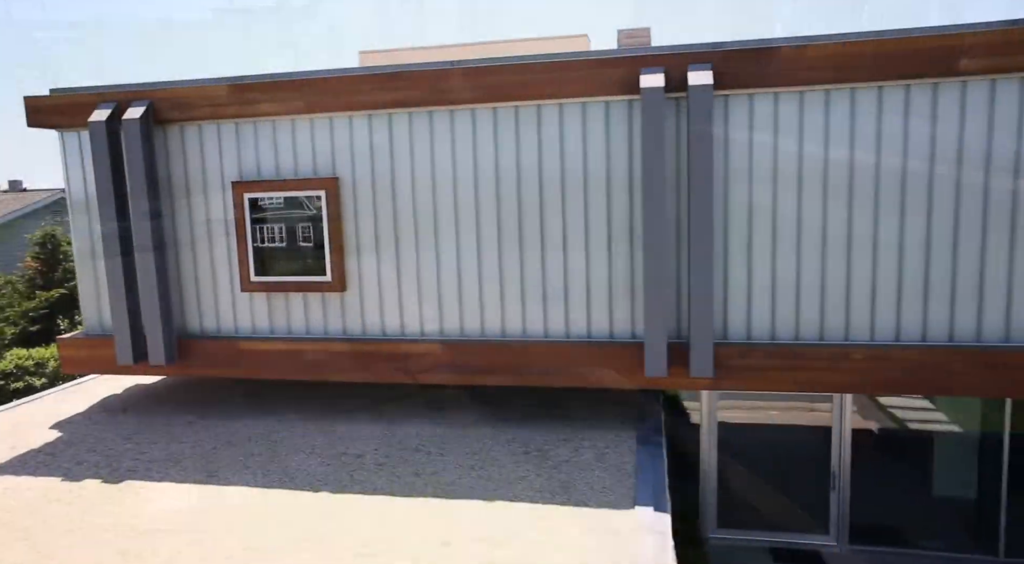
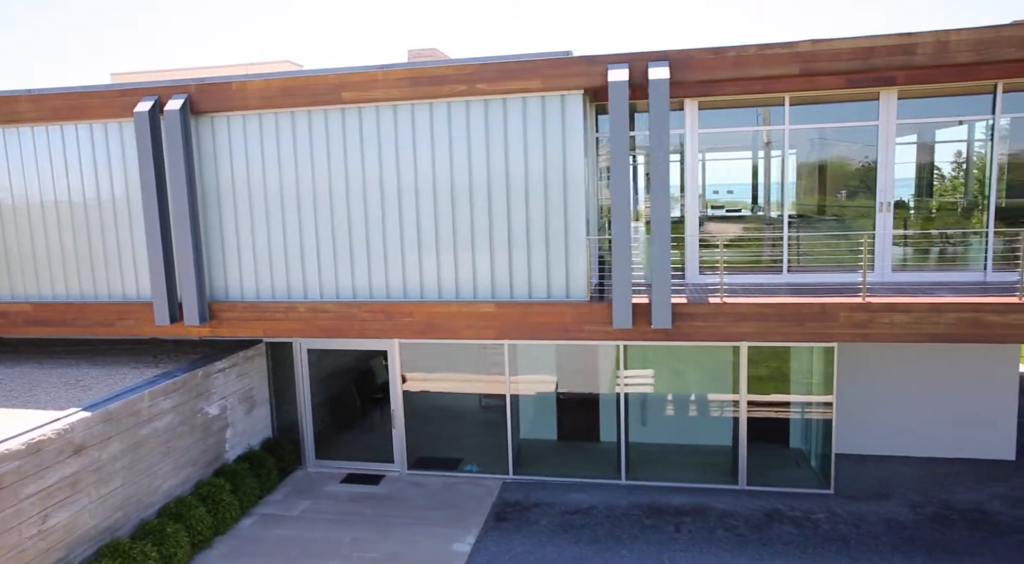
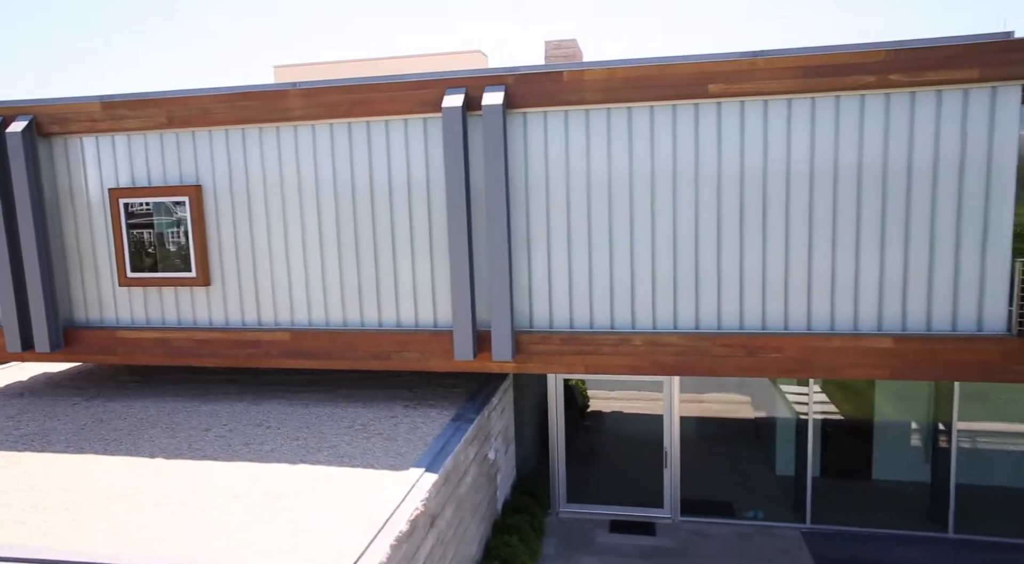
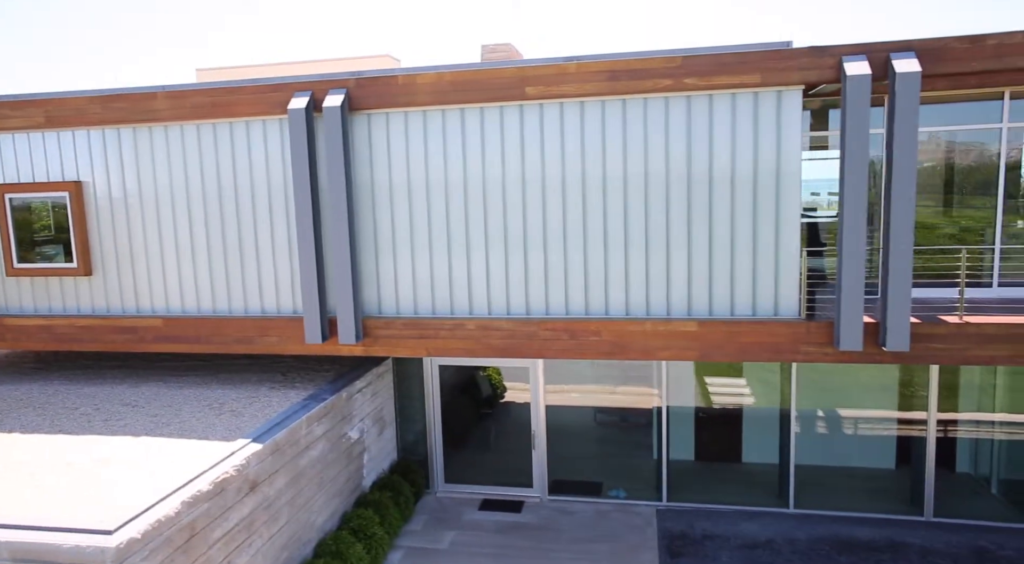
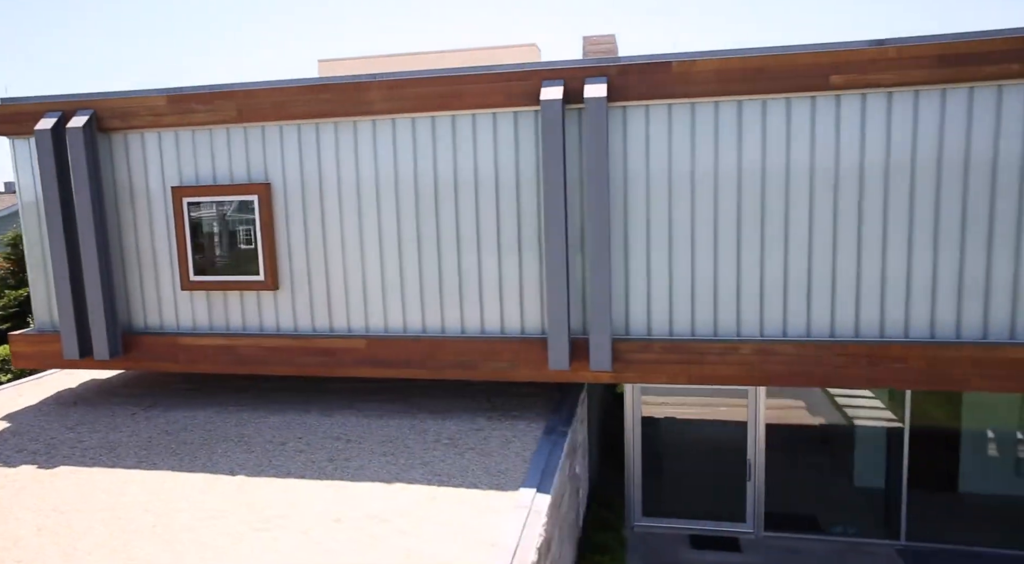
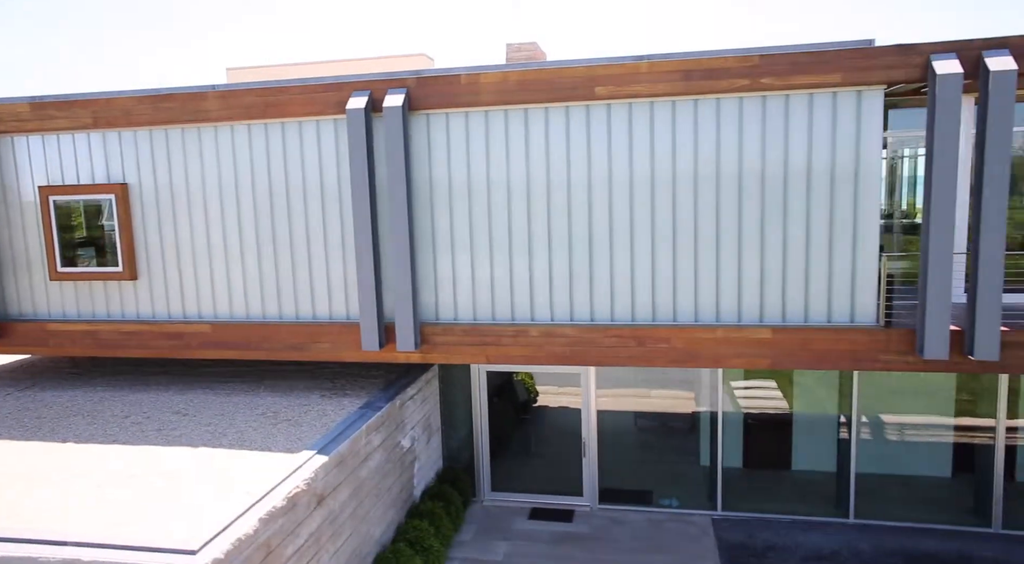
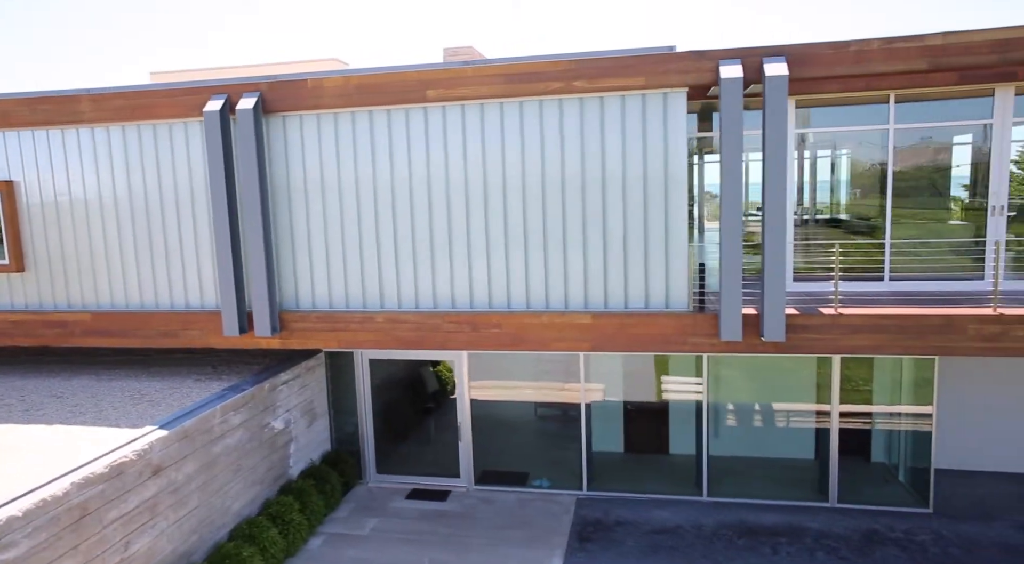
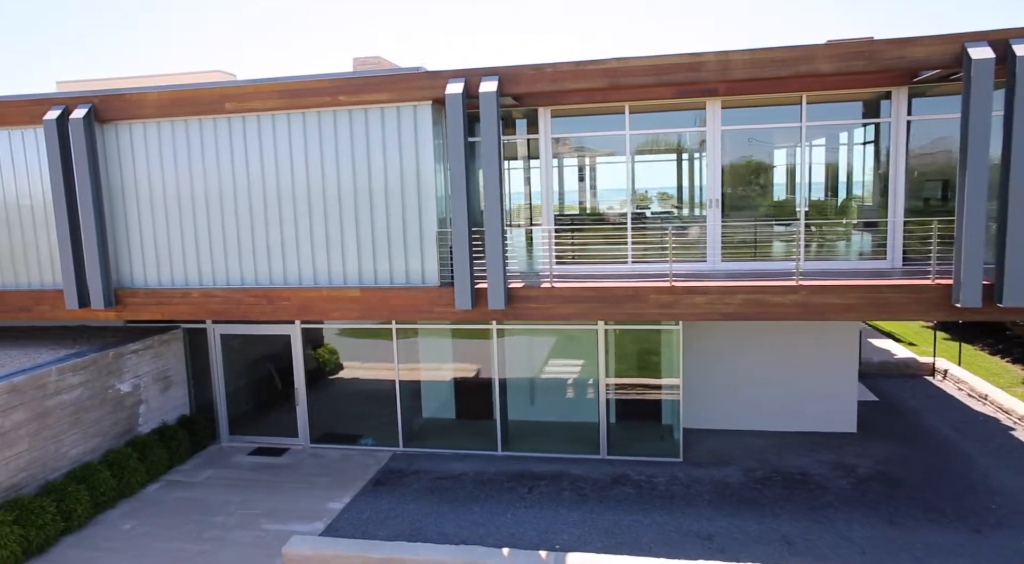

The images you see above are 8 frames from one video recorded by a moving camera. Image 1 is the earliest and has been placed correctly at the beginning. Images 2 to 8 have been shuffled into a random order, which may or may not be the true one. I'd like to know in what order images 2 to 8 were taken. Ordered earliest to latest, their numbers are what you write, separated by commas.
5, 3, 6, 4, 7, 2, 8
